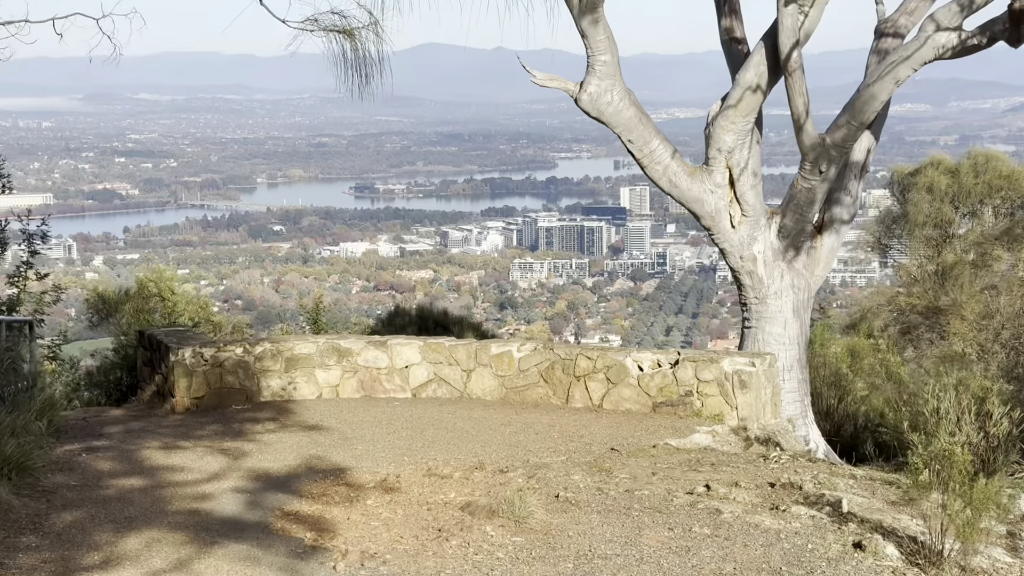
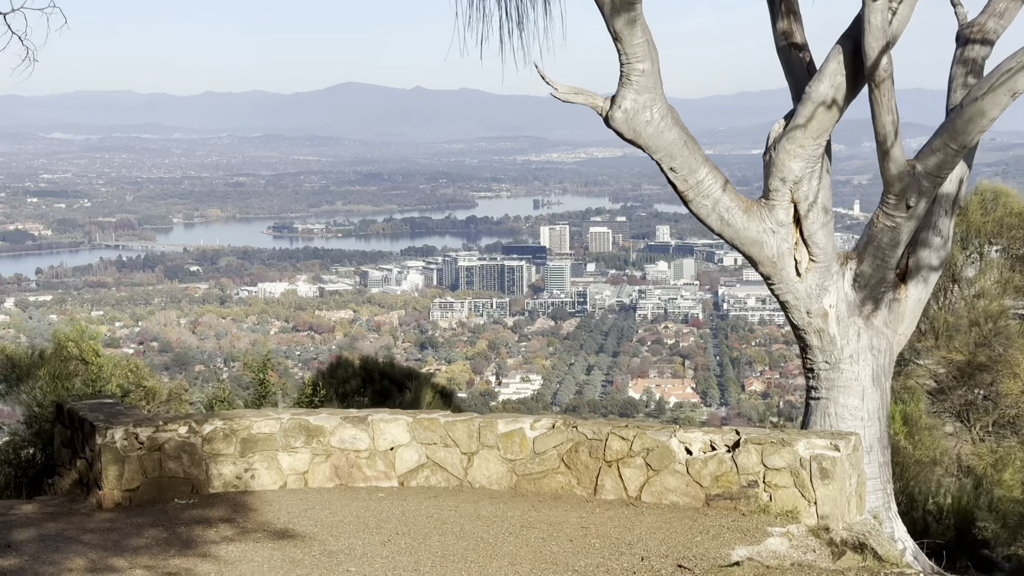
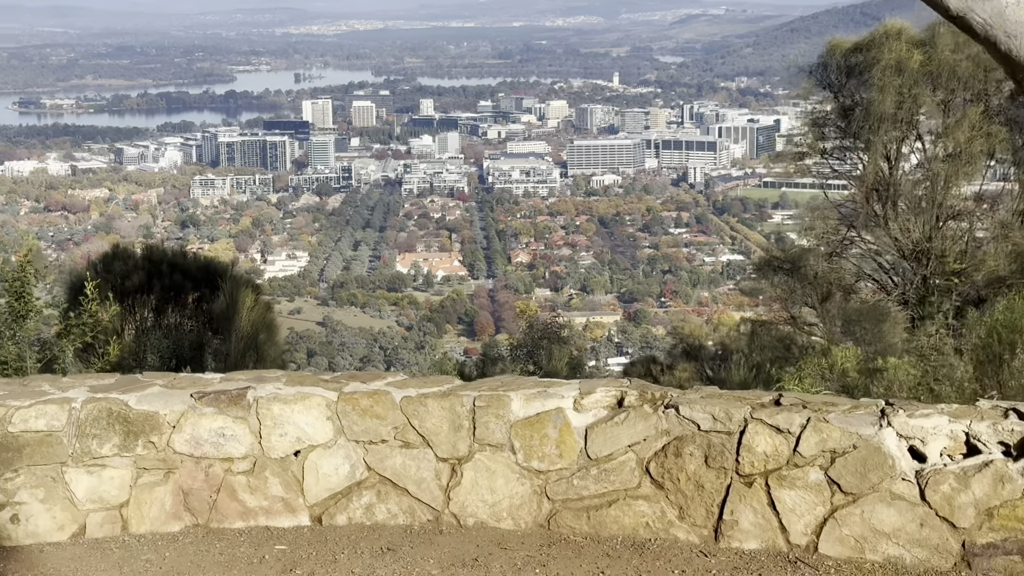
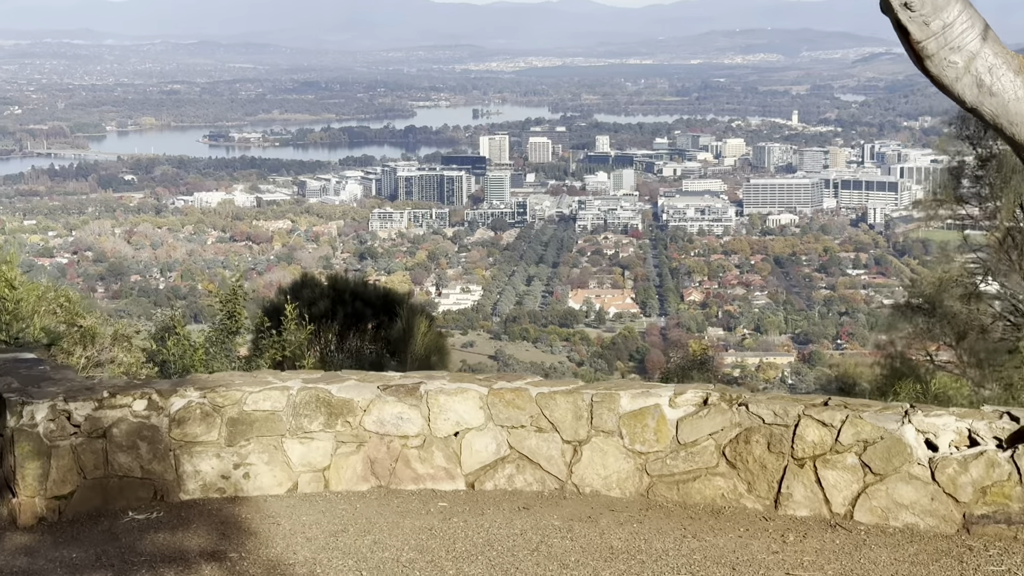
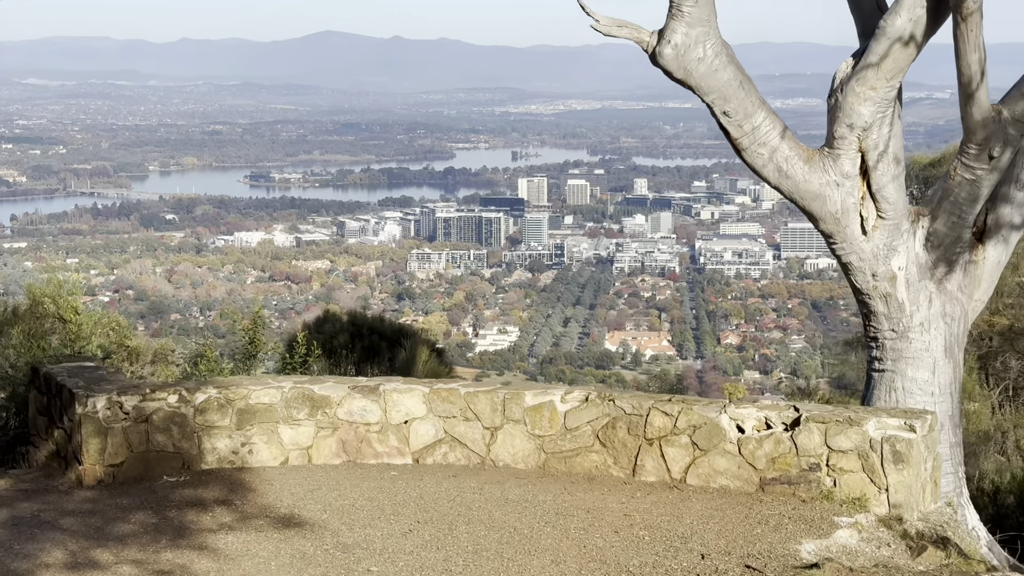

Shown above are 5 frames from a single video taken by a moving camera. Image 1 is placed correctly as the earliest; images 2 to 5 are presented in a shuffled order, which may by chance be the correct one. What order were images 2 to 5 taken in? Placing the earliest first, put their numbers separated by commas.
2, 5, 4, 3
